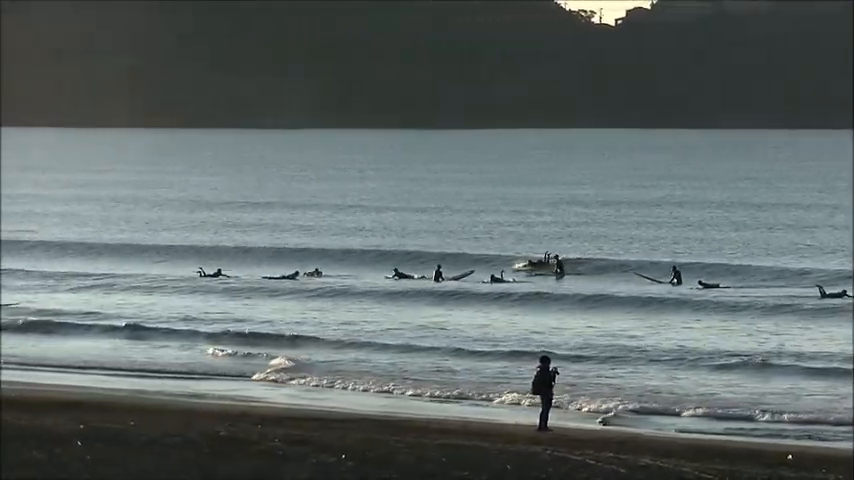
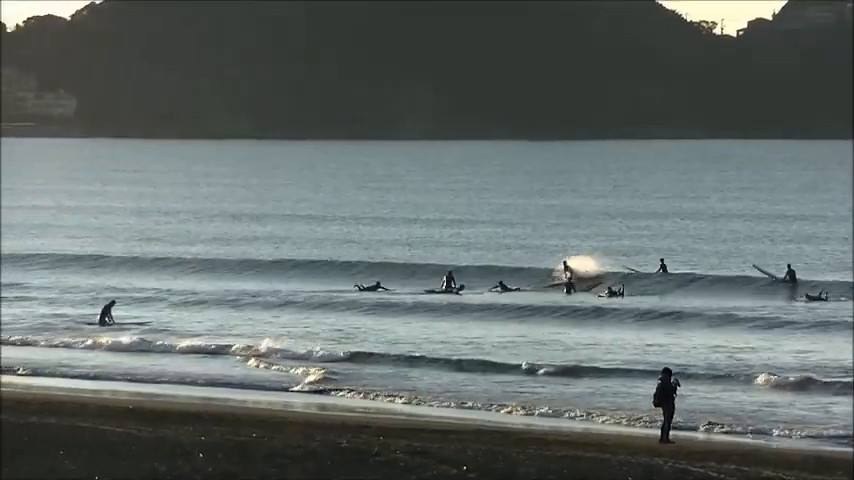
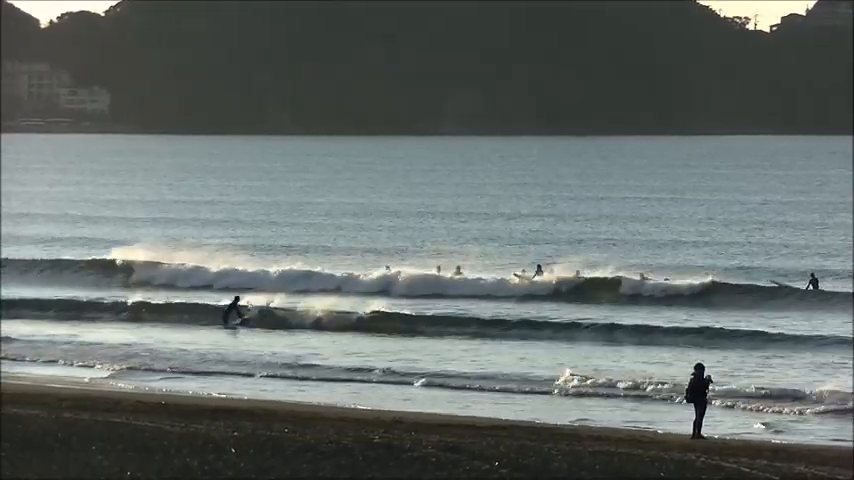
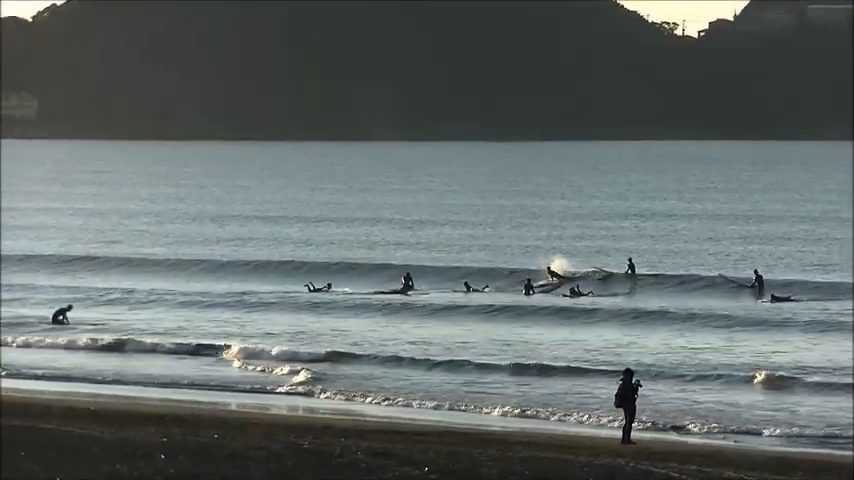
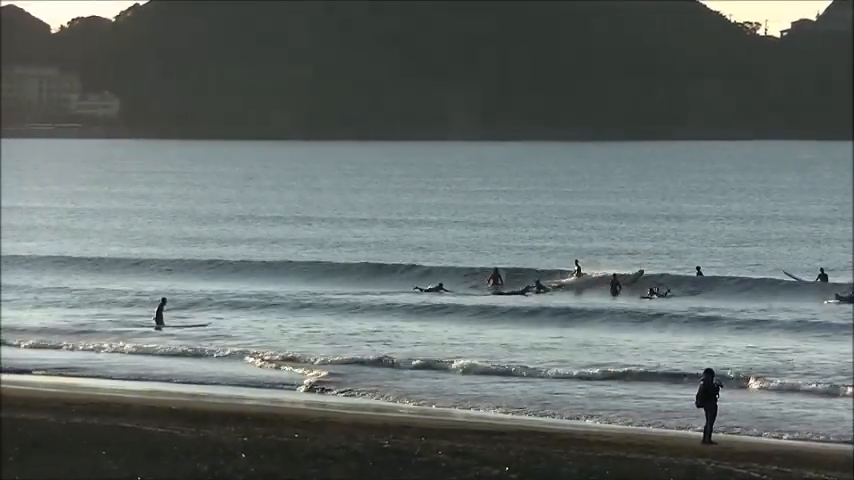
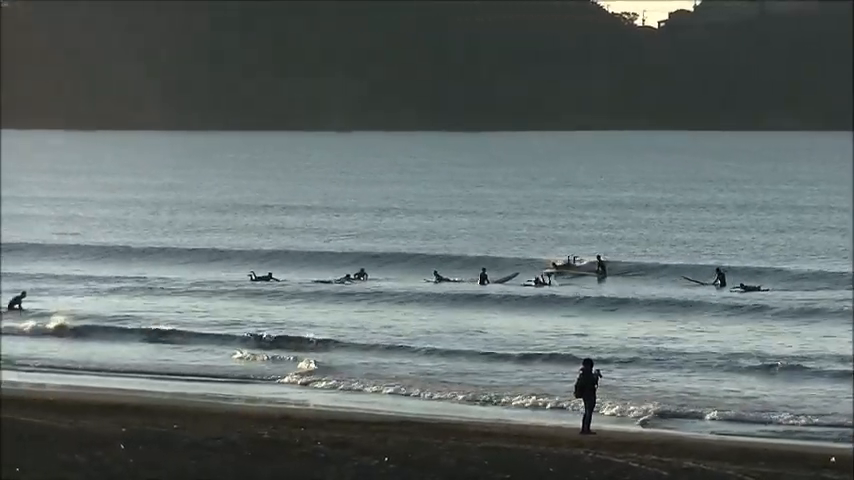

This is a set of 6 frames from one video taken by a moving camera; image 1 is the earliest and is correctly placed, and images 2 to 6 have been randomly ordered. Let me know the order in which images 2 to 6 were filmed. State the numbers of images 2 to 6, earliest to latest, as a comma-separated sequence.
6, 4, 2, 5, 3
